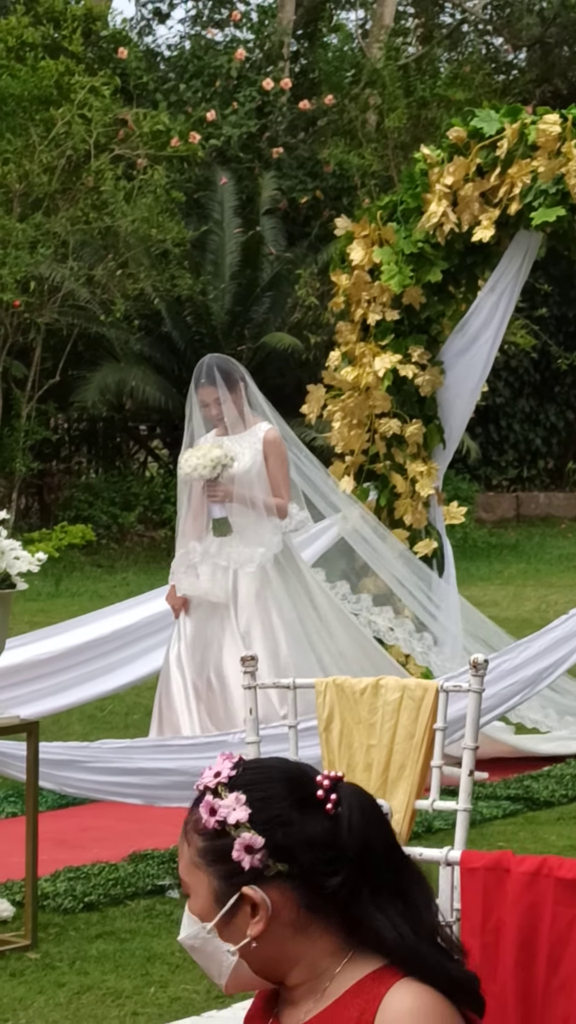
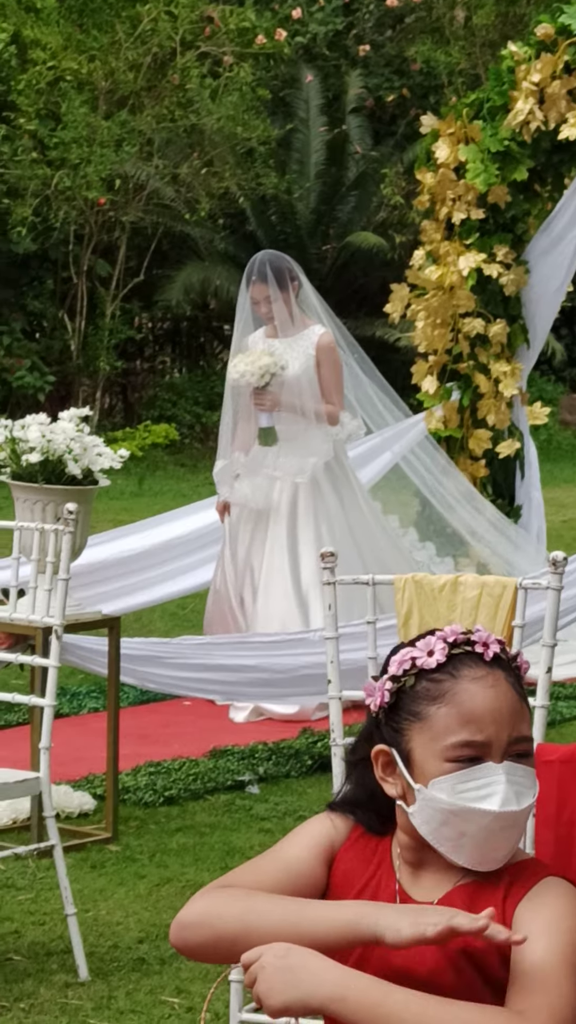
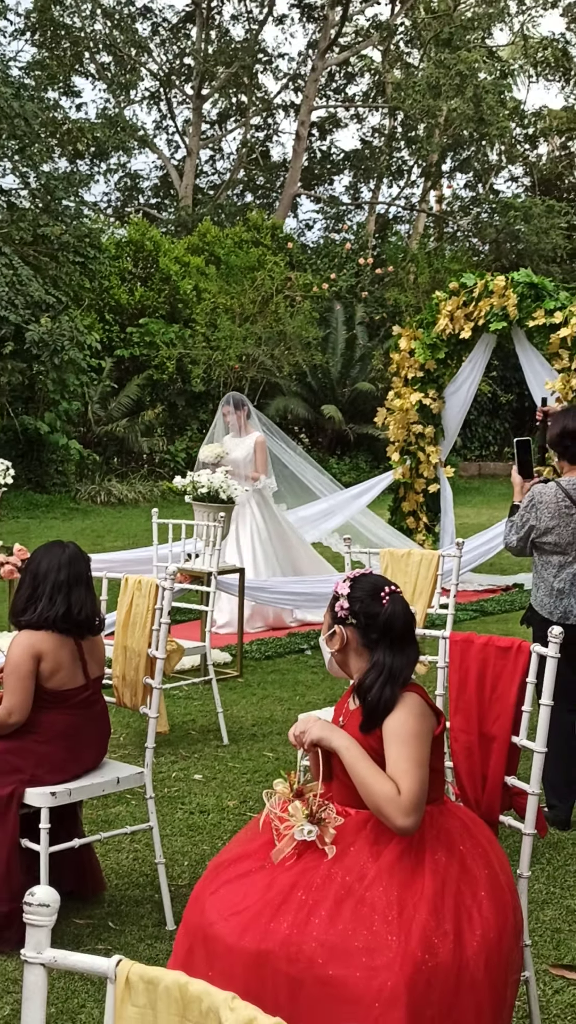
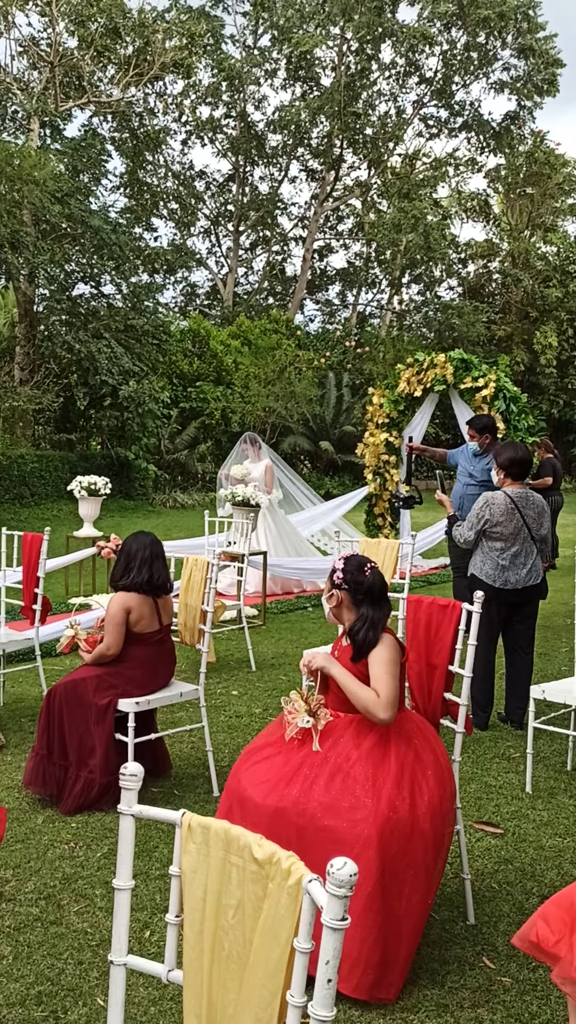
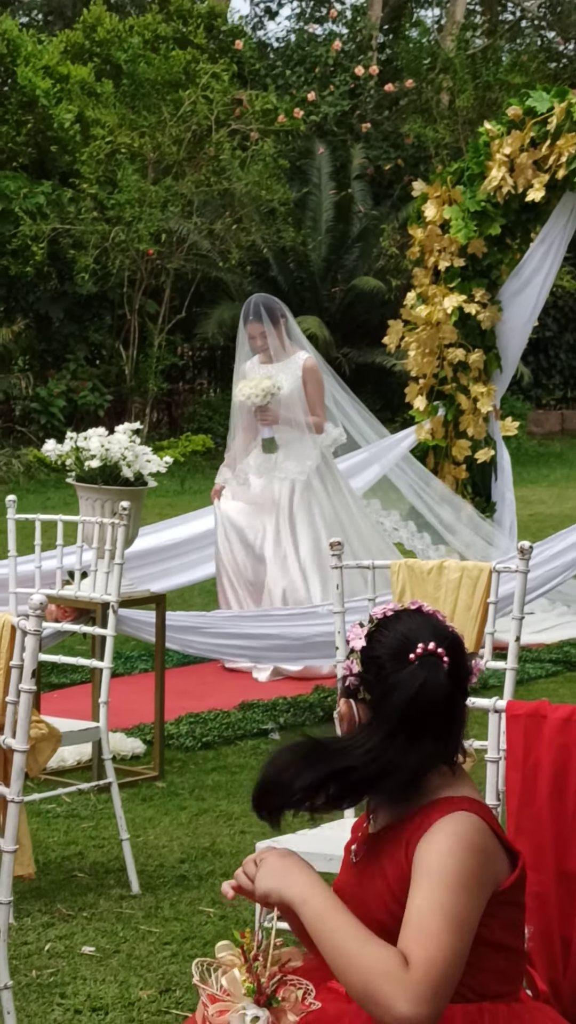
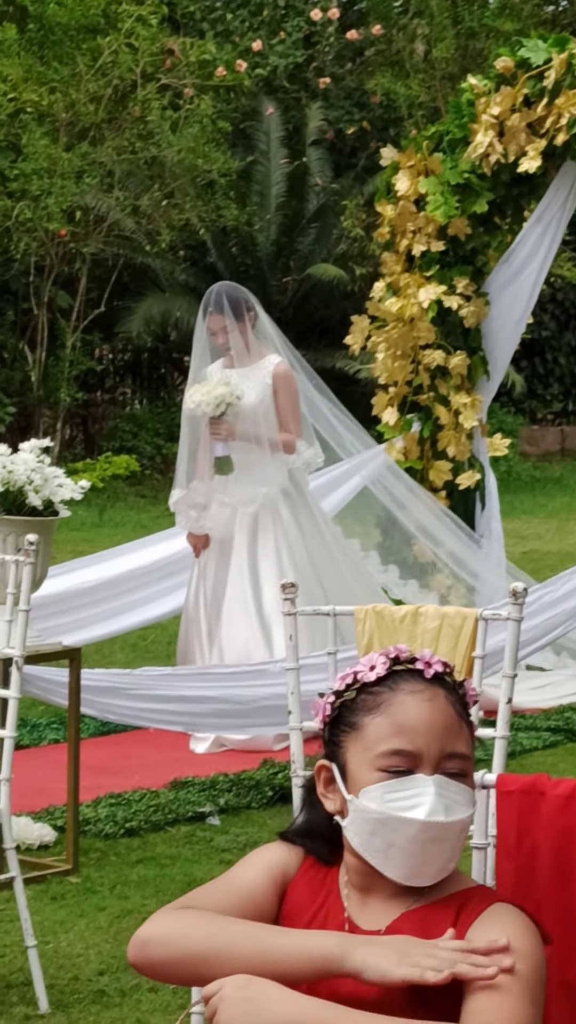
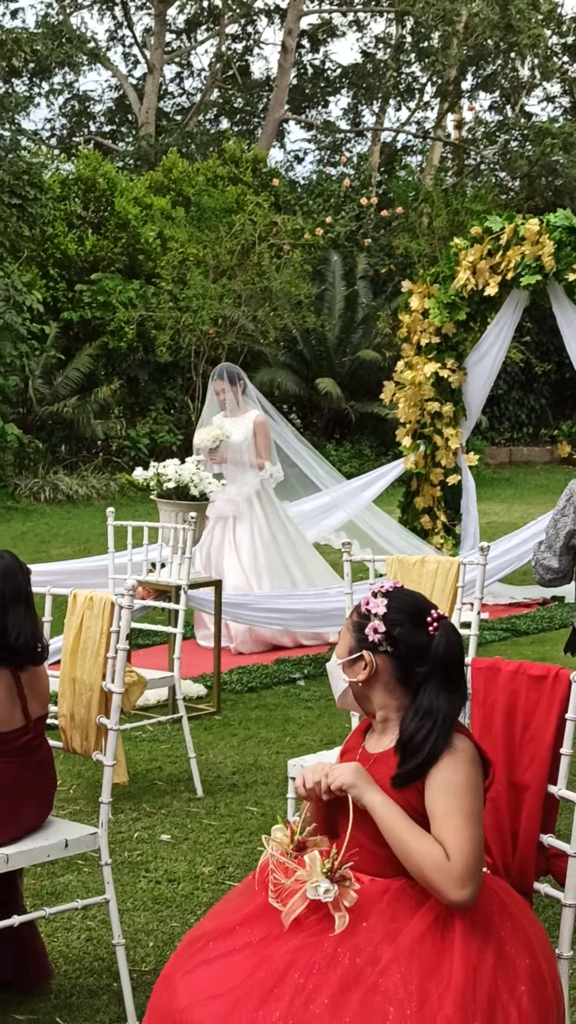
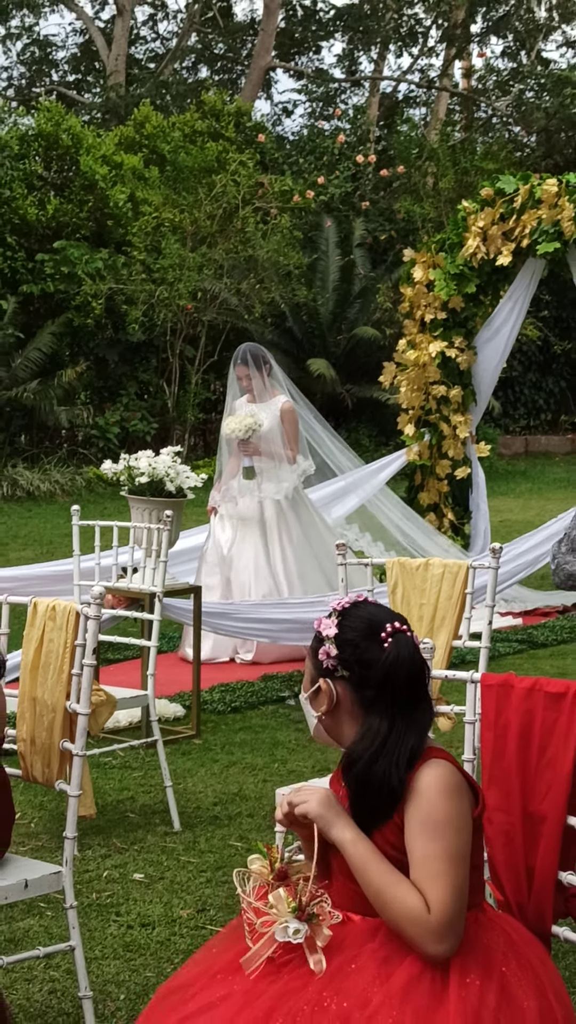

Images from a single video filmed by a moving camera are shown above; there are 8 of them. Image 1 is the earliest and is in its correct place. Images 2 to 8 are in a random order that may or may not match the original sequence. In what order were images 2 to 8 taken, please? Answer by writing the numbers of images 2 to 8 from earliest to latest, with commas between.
6, 2, 5, 8, 7, 3, 4
